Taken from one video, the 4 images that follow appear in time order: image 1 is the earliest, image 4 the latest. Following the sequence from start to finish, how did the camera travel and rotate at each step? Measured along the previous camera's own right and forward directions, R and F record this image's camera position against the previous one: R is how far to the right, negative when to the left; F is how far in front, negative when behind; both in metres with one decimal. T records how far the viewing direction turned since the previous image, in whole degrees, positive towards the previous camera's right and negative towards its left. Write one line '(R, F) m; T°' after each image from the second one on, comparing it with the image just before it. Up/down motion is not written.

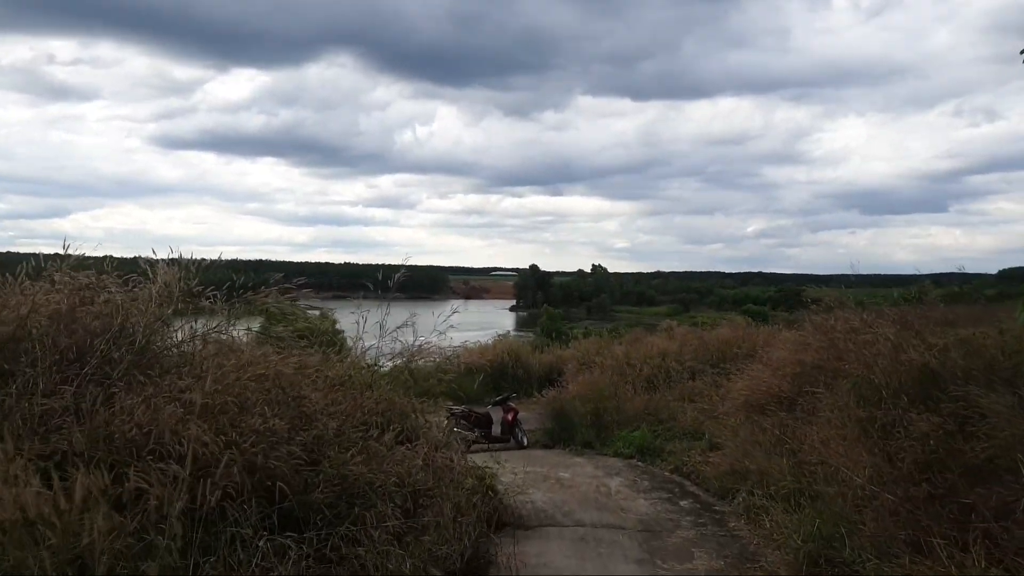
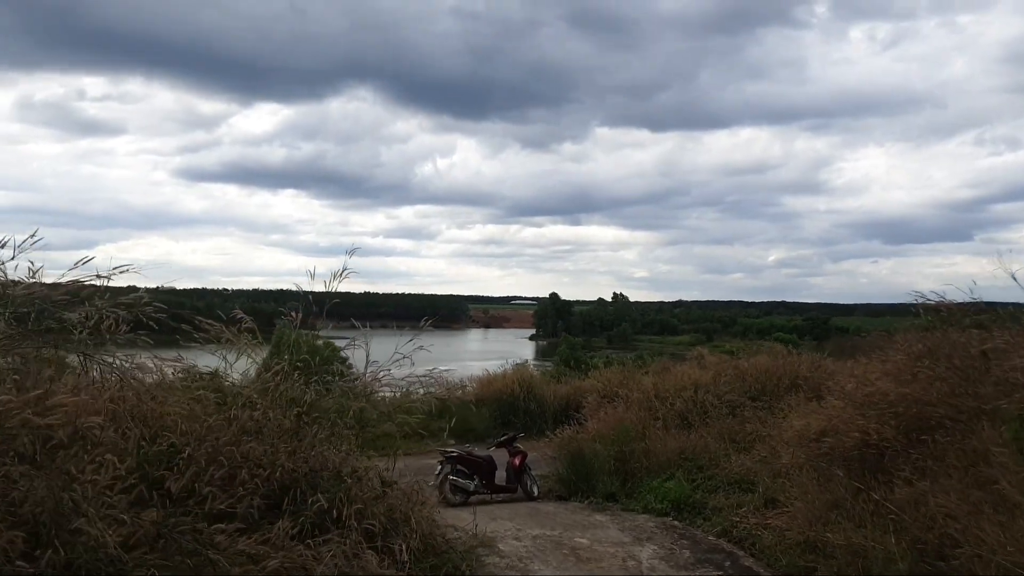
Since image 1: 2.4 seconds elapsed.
(+0.1, +1.6) m; -2°
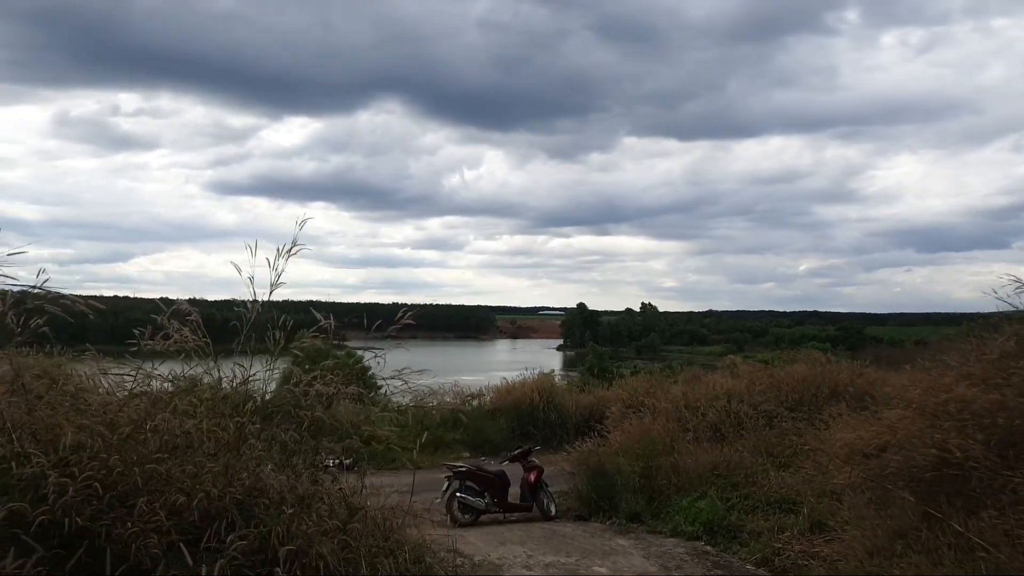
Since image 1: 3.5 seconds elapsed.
(+0.1, +0.7) m; -2°
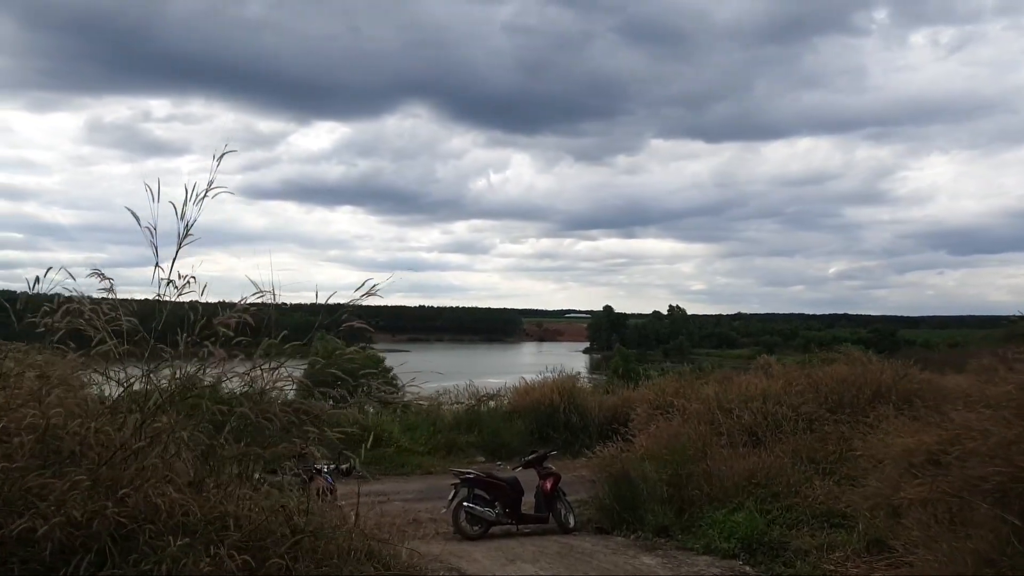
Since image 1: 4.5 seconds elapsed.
(+0.1, +0.7) m; -2°
